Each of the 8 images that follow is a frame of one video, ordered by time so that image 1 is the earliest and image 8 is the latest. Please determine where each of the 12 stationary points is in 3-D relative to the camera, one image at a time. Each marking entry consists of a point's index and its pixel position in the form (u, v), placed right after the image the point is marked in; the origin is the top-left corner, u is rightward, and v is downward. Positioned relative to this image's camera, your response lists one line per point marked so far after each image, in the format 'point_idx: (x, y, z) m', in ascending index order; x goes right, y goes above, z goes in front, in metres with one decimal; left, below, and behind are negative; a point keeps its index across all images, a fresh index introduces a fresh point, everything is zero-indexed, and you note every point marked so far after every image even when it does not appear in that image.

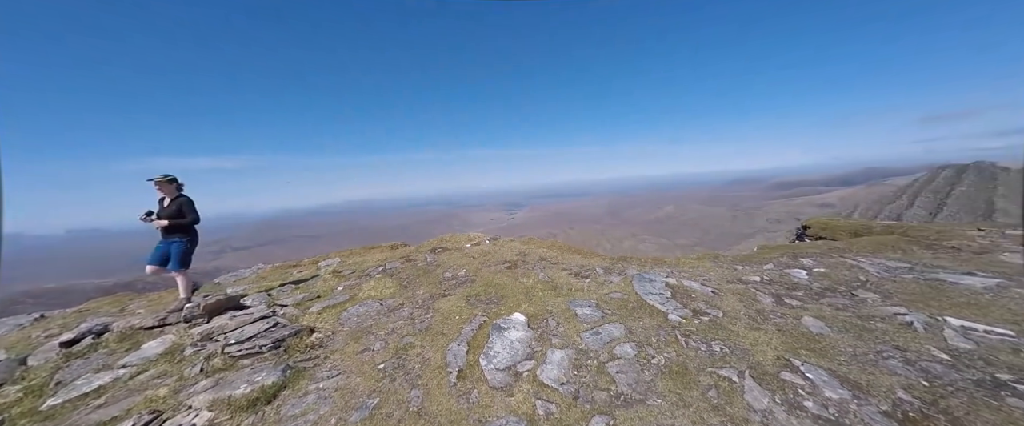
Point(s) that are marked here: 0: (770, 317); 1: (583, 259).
0: (+9.4, -3.8, +11.0) m
1: (+4.3, -2.9, +18.8) m
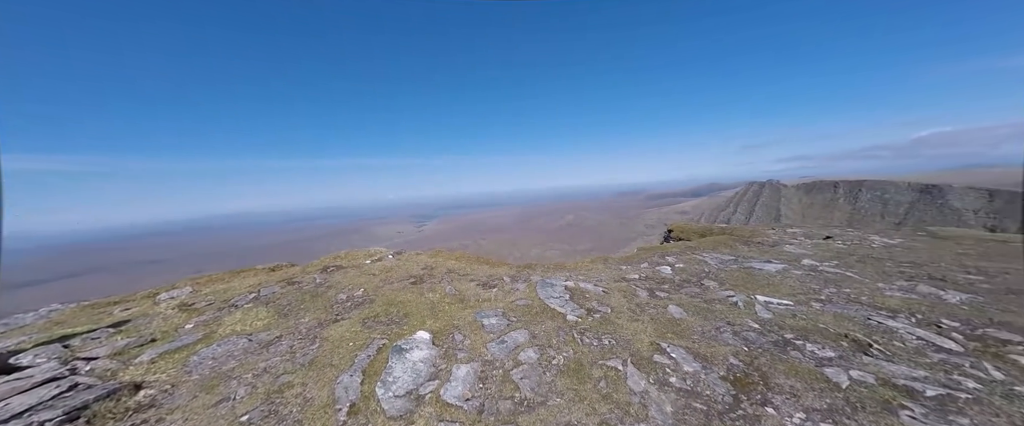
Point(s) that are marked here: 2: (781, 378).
0: (+5.7, -4.1, +12.8) m
1: (-1.3, -3.5, +19.0) m
2: (+7.4, -4.5, +8.3) m
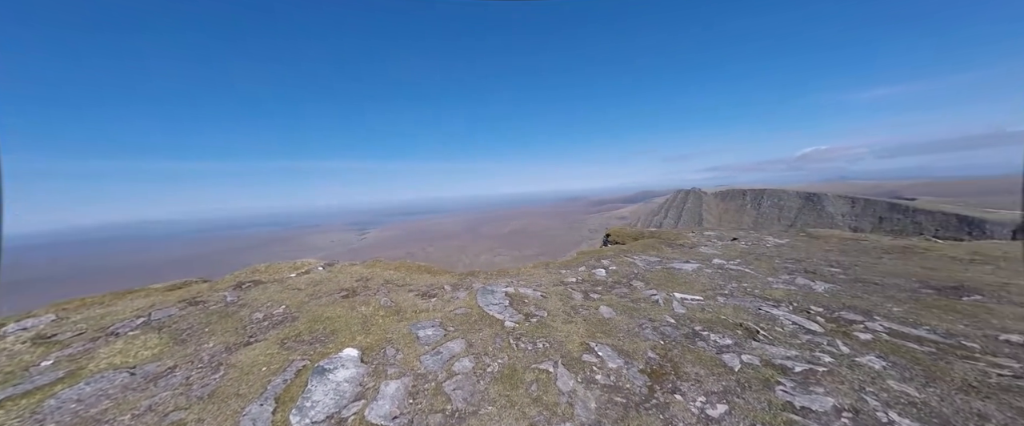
0: (+3.0, -4.3, +13.5) m
1: (-4.9, -4.0, +18.5) m
2: (+5.4, -4.7, +9.3) m
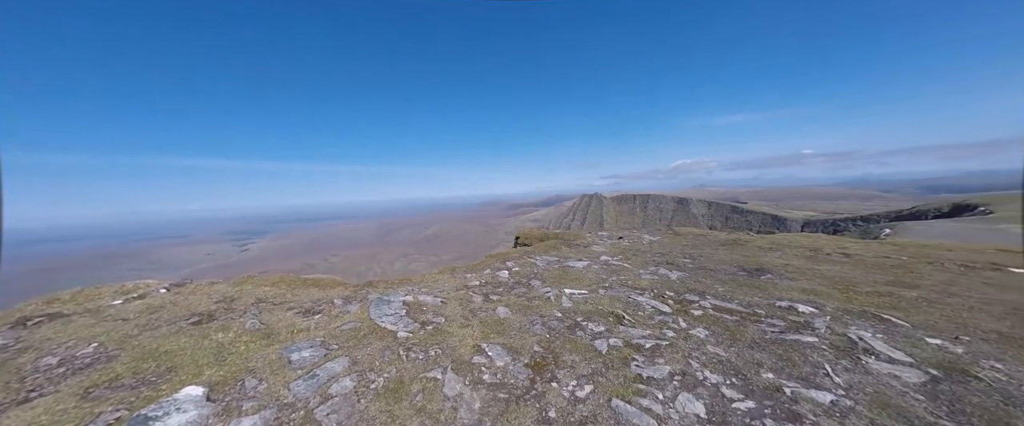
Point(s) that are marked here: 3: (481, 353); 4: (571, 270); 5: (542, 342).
0: (-1.6, -4.5, +13.7) m
1: (-10.5, -4.3, +16.5) m
2: (+1.8, -4.8, +10.2) m
3: (-1.1, -4.9, +10.6) m
4: (+3.7, -3.5, +18.7) m
5: (+1.1, -4.7, +11.1) m
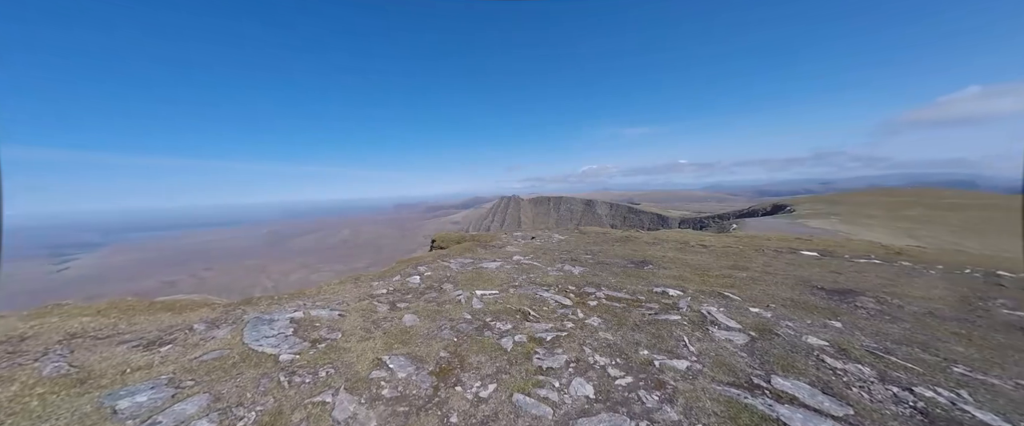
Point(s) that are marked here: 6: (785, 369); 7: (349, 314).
0: (-5.5, -4.7, +12.7) m
1: (-14.8, -4.6, +13.2) m
2: (-1.3, -4.9, +10.2) m
3: (-4.3, -5.0, +9.9) m
4: (-1.7, -3.7, +18.9) m
5: (-2.3, -4.8, +10.9) m
6: (+7.6, -4.3, +8.4) m
7: (-7.2, -4.5, +13.5) m
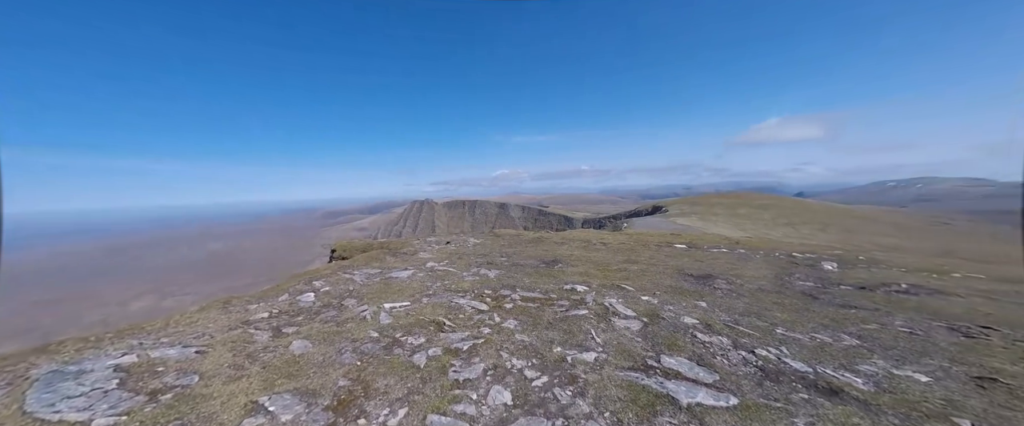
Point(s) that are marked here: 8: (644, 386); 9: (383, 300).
0: (-8.7, -4.9, +10.3) m
1: (-17.8, -5.0, +8.3) m
2: (-4.0, -5.0, +9.1) m
3: (-6.7, -5.2, +7.9) m
4: (-6.7, -3.9, +17.4) m
5: (-5.1, -5.0, +9.5) m
6: (+5.1, -4.3, +9.7) m
7: (-10.6, -4.8, +10.6) m
8: (+3.5, -4.5, +7.9) m
9: (-6.3, -4.3, +14.8) m
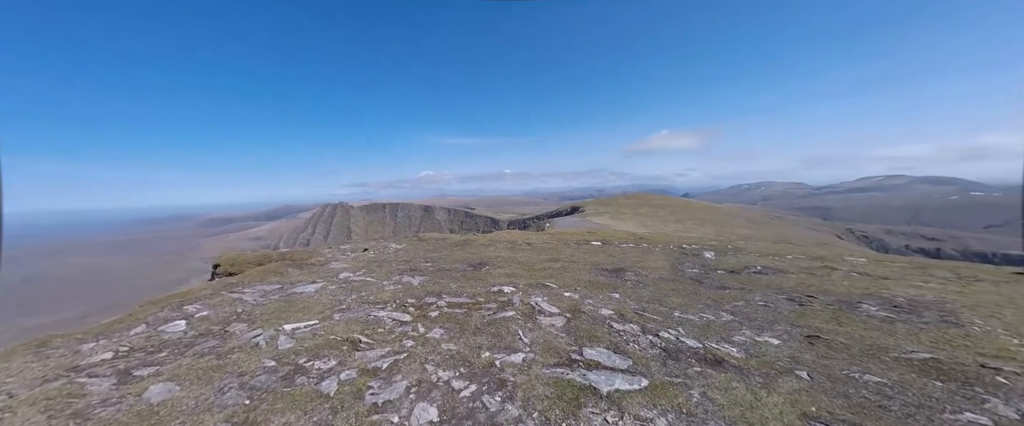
0: (-10.8, -5.2, +7.7) m
1: (-19.1, -5.4, +3.5) m
2: (-5.9, -5.2, +7.6) m
3: (-8.3, -5.4, +5.8) m
4: (-10.6, -4.2, +15.0) m
5: (-7.1, -5.2, +7.7) m
6: (+2.7, -4.3, +10.4) m
7: (-12.7, -5.1, +7.5) m
8: (+1.5, -4.6, +8.2) m
9: (-9.5, -4.5, +12.6) m
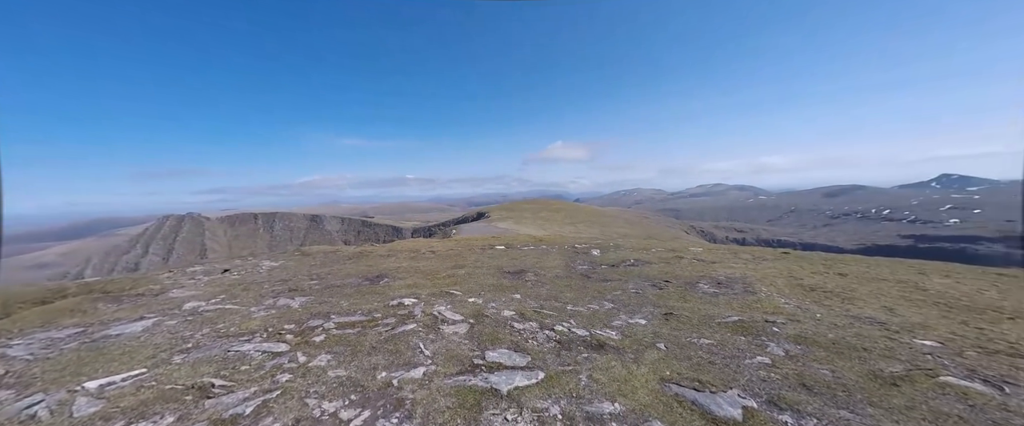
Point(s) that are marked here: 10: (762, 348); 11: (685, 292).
0: (-12.7, -5.5, +4.1) m
1: (-19.5, -5.8, -2.4) m
2: (-8.0, -5.5, +5.4) m
3: (-9.8, -5.7, +3.0) m
4: (-14.7, -4.8, +11.1) m
5: (-9.2, -5.5, +5.1) m
6: (-0.7, -4.5, +10.6) m
7: (-14.5, -5.5, +3.3) m
8: (-1.1, -4.7, +8.2) m
9: (-13.0, -5.0, +9.1) m
10: (+7.6, -4.1, +9.2) m
11: (+8.6, -3.9, +15.0) m
